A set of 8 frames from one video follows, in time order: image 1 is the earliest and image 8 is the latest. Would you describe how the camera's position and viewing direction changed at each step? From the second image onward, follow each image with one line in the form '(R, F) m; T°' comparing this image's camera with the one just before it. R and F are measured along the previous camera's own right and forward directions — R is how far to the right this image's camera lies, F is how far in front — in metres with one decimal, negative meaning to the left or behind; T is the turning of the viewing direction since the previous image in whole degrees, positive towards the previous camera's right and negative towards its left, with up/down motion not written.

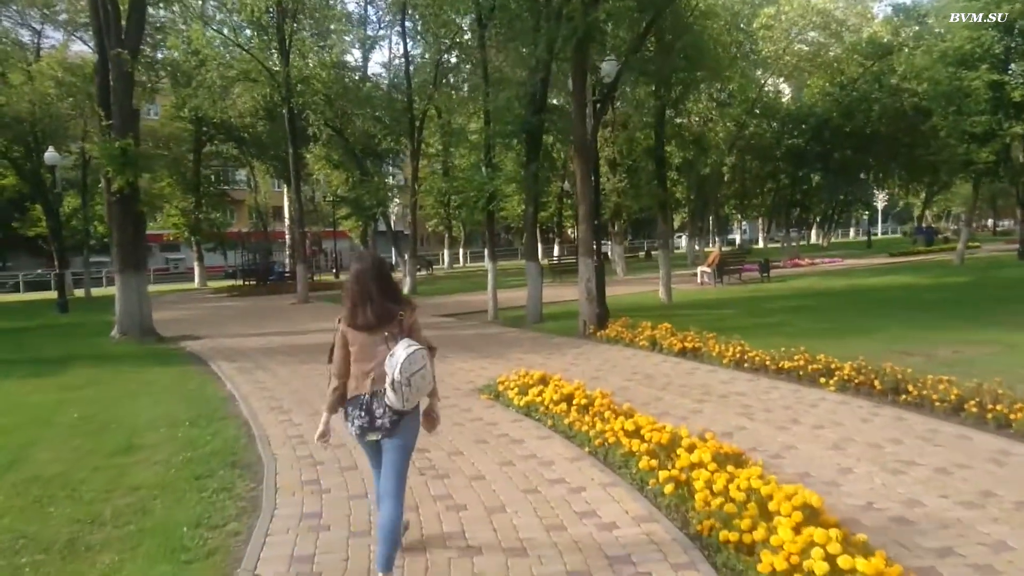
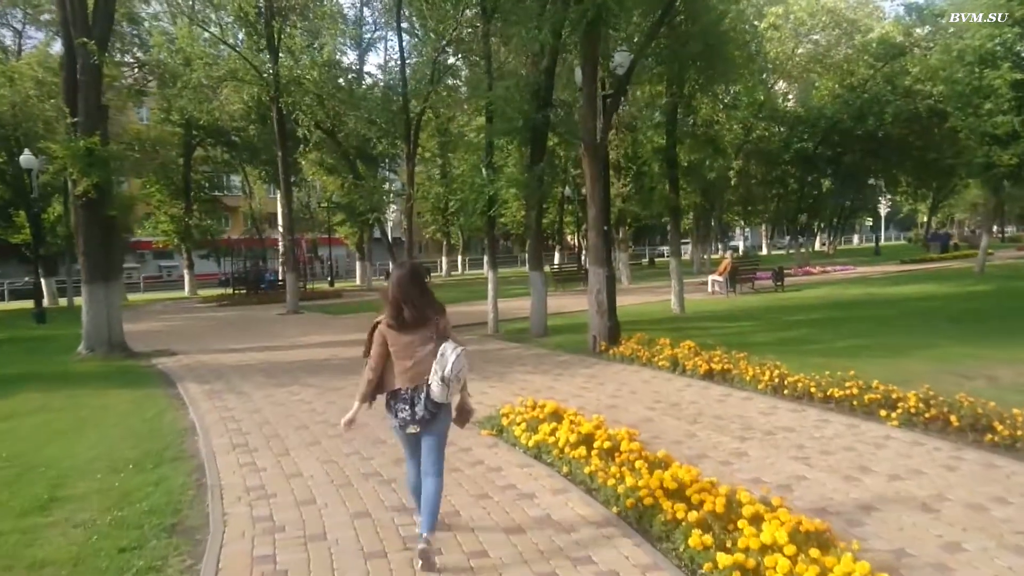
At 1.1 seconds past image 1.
(-0.1, +1.4) m; 0°
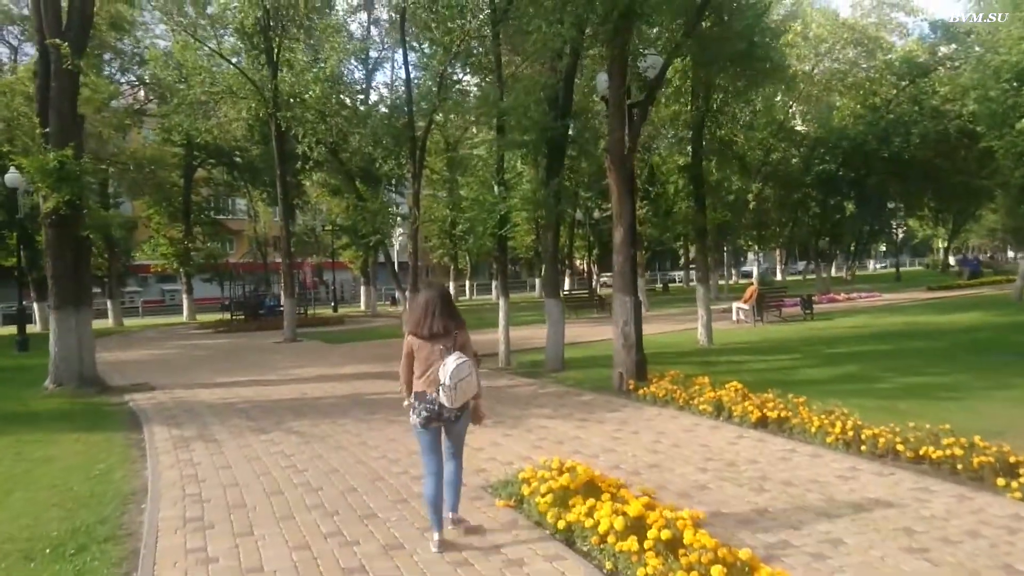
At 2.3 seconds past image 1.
(-0.1, +1.5) m; 0°
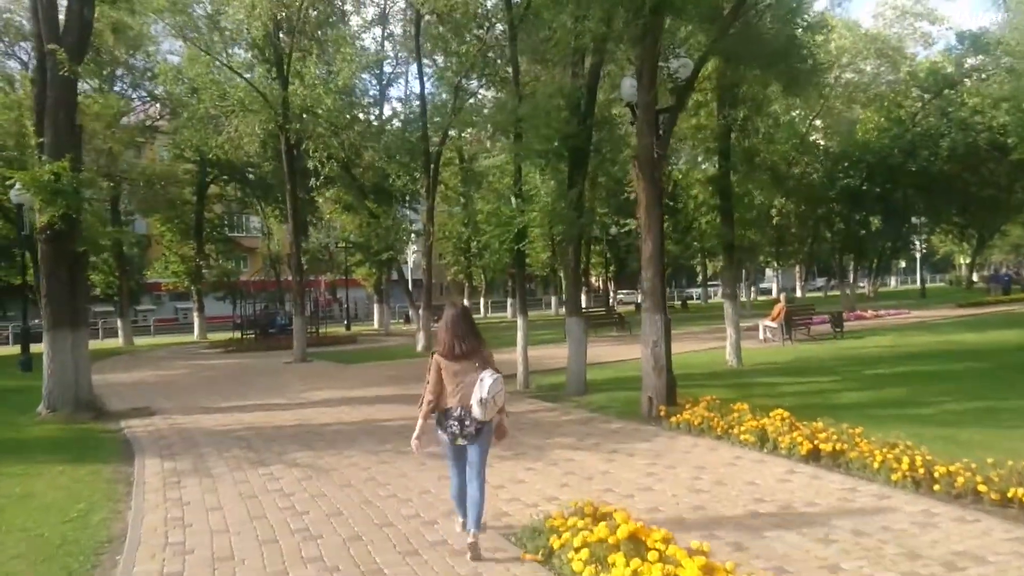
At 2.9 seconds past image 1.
(-0.1, +0.8) m; -1°
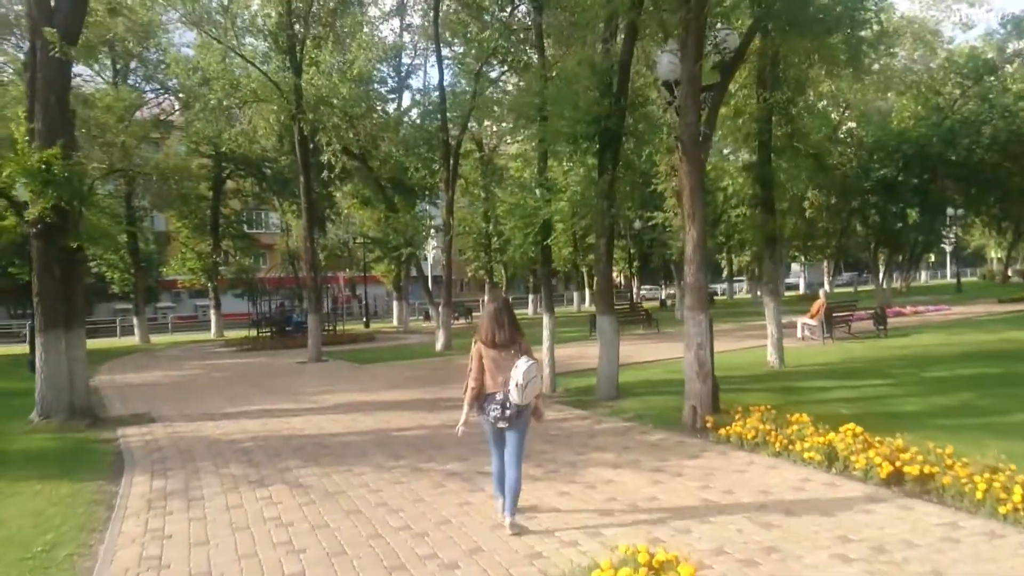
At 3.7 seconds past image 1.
(-0.1, +1.1) m; -1°
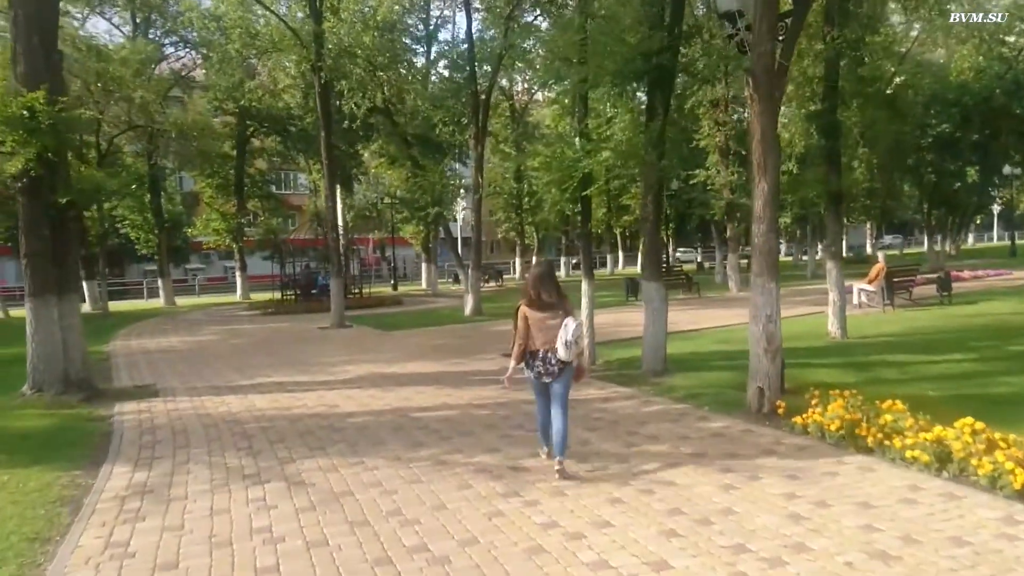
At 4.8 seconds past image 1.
(-0.1, +1.4) m; -2°
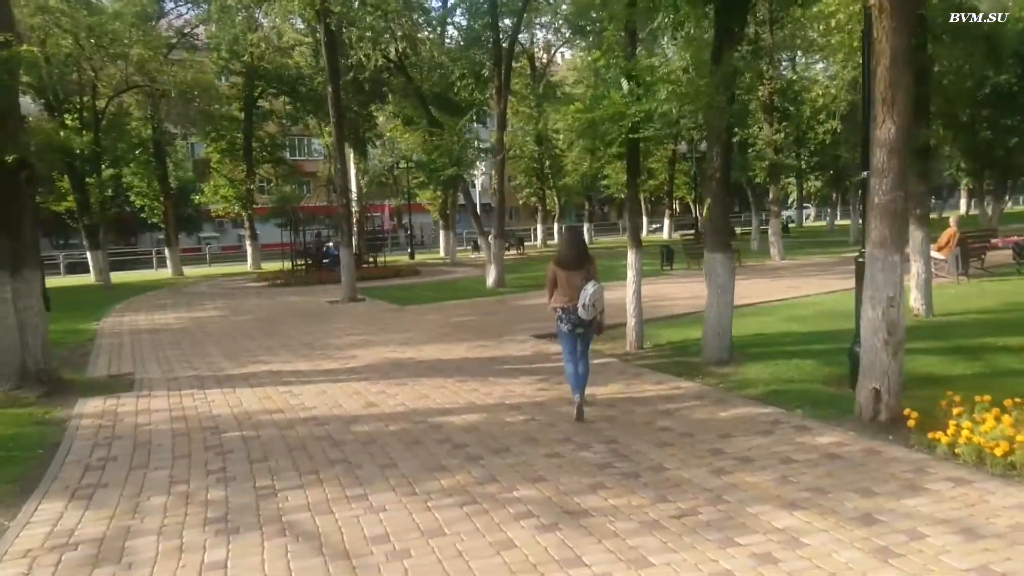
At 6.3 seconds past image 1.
(-0.2, +1.9) m; -1°
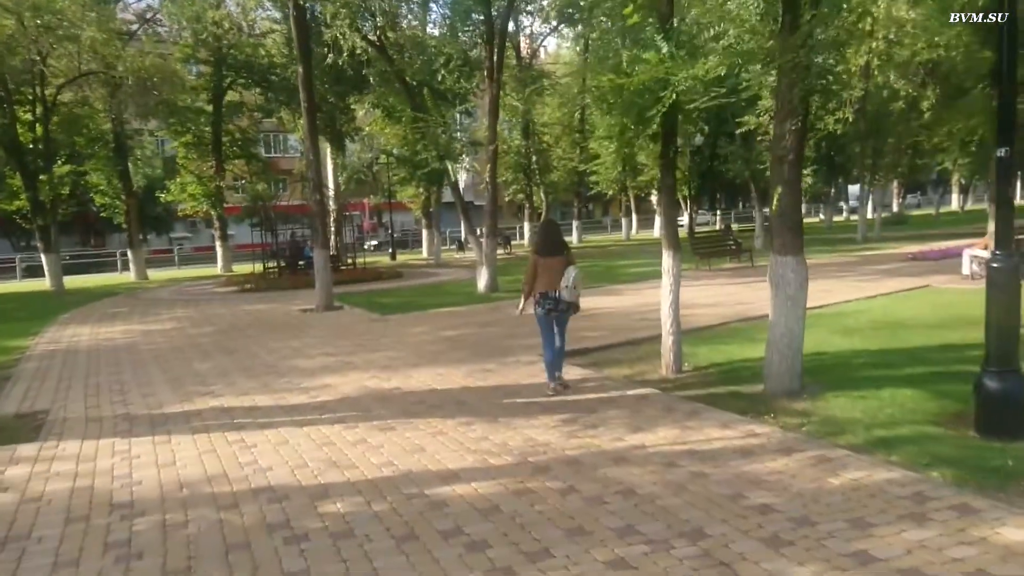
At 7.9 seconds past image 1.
(-0.3, +2.1) m; +1°
